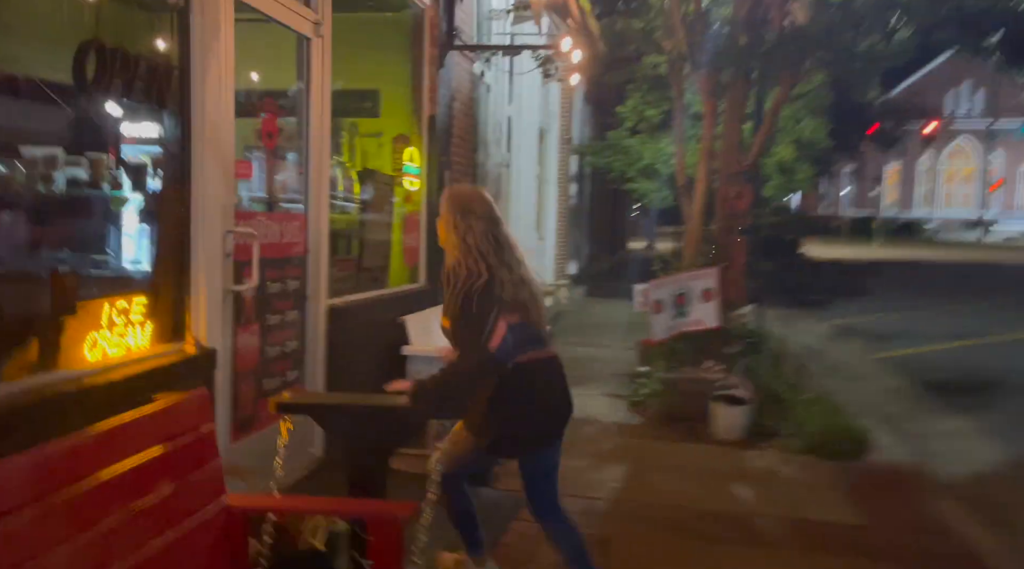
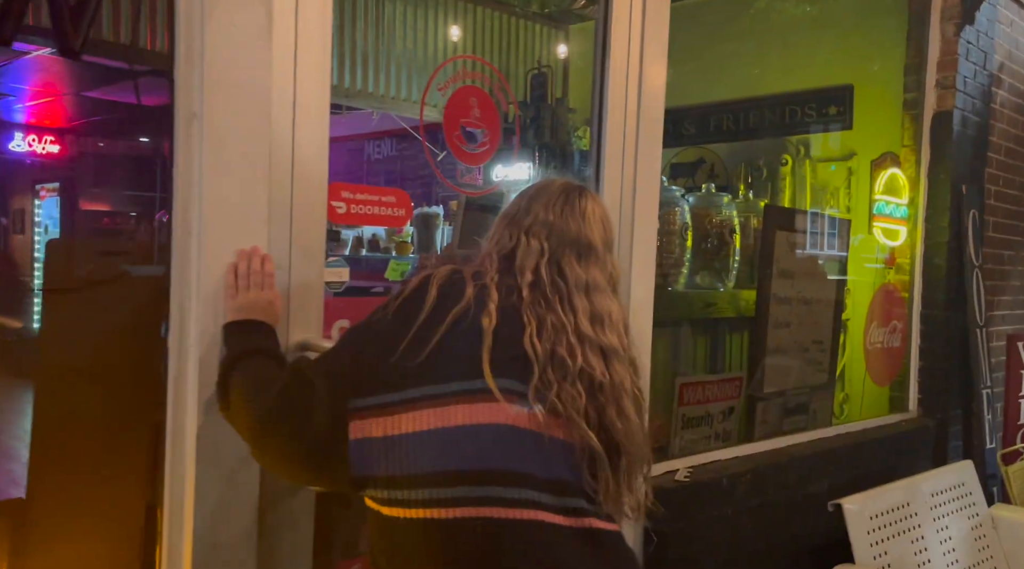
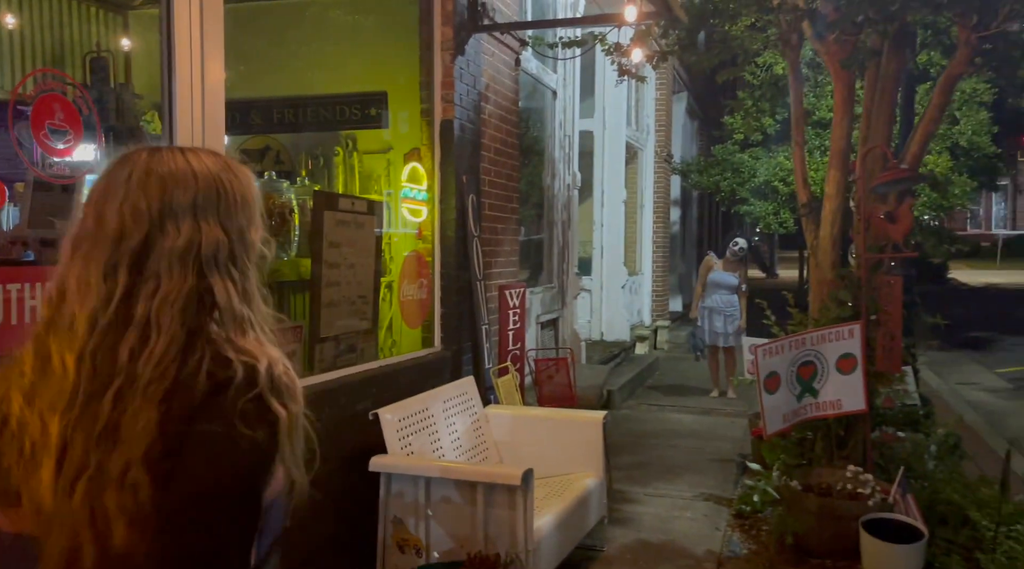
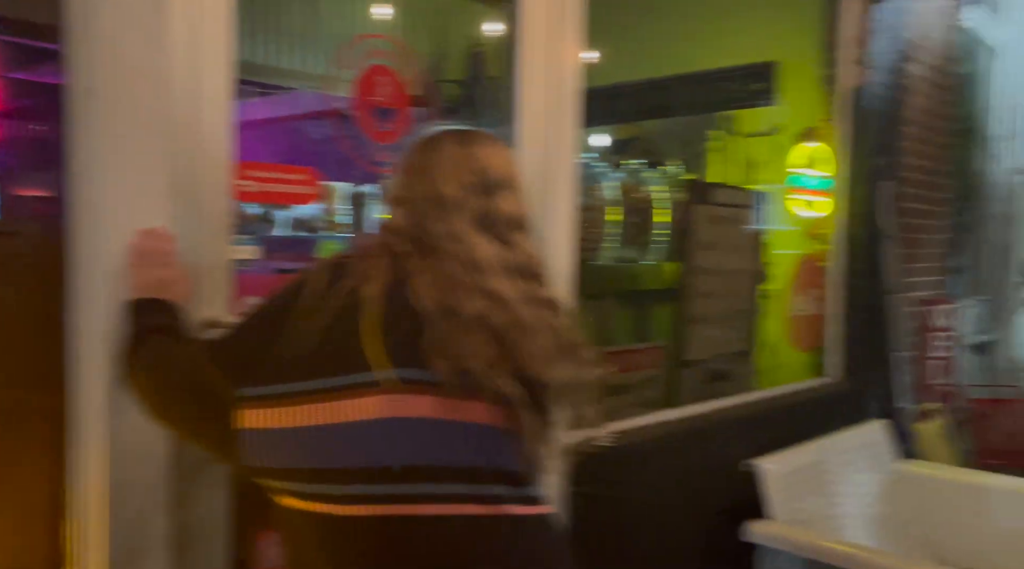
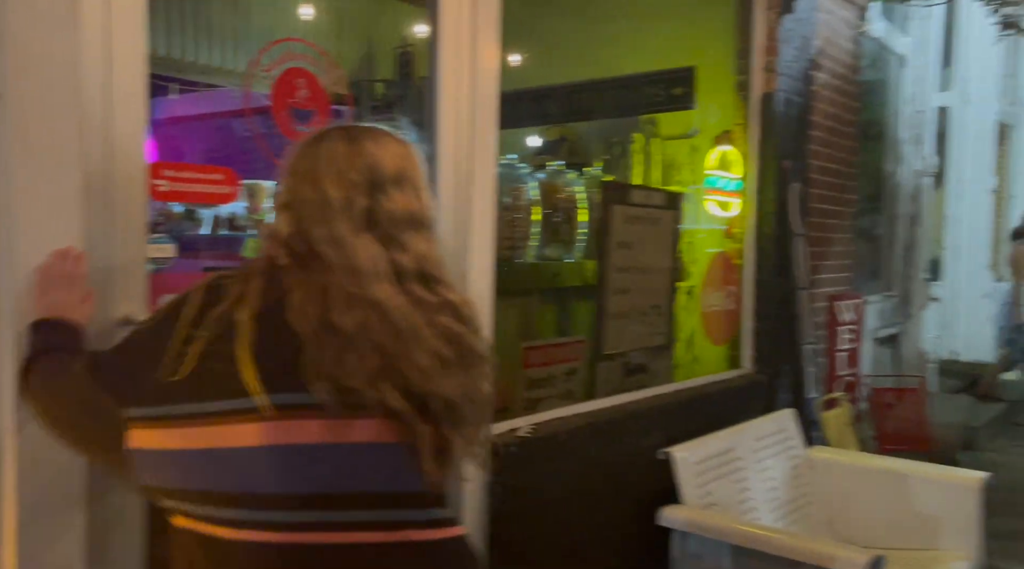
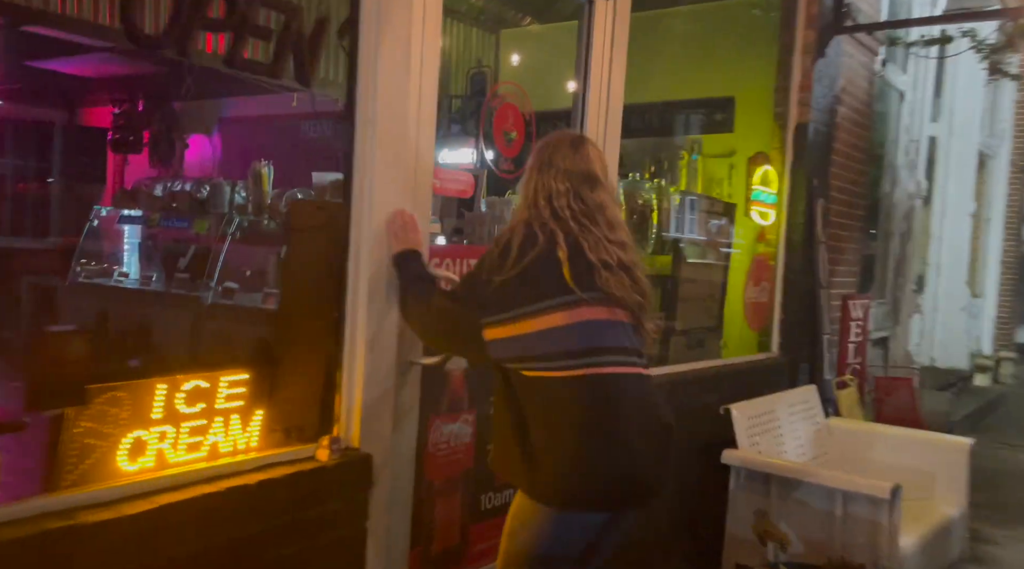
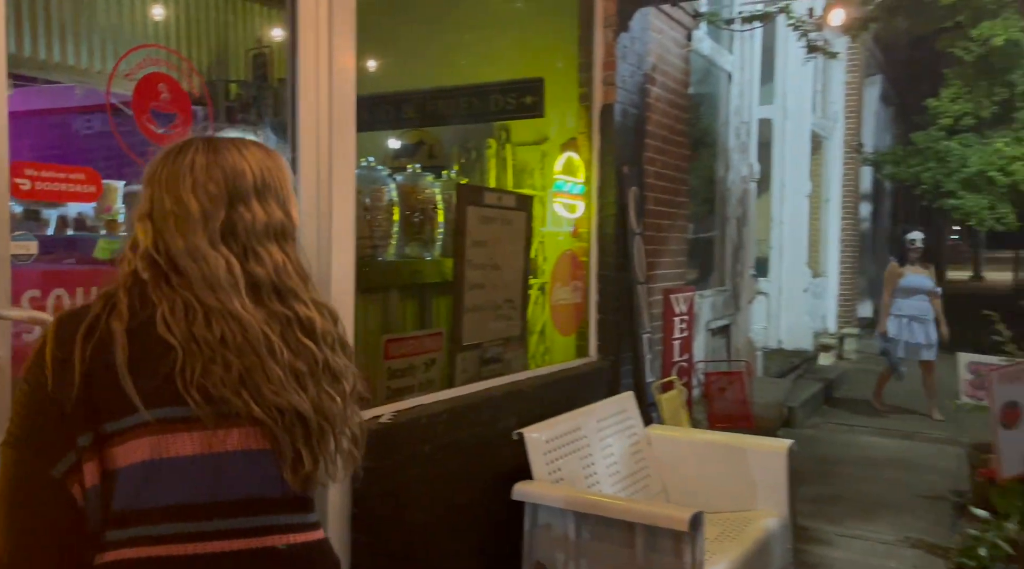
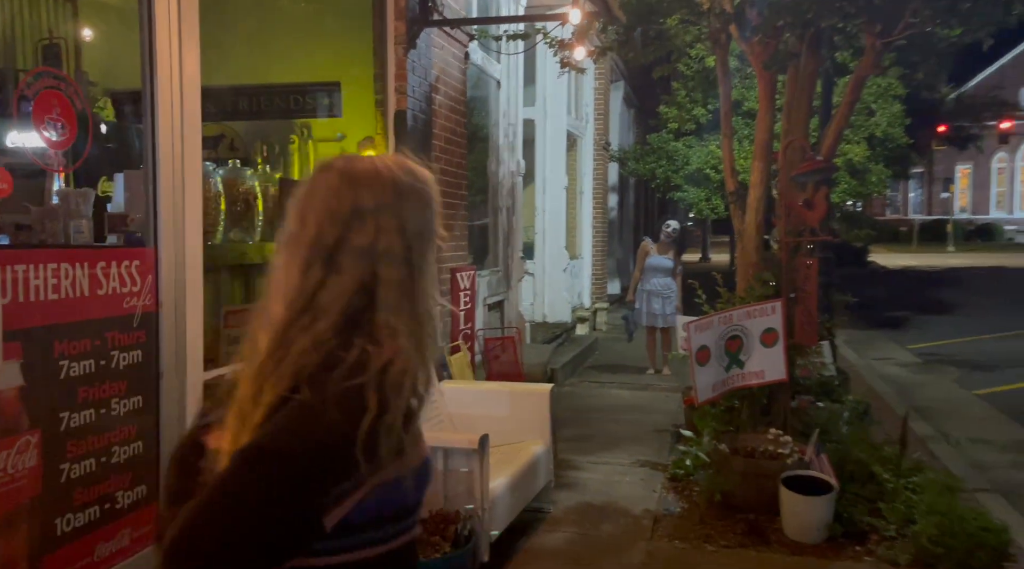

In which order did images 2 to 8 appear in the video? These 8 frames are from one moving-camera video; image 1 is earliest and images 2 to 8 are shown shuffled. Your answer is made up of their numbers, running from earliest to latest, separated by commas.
6, 2, 4, 5, 7, 3, 8
